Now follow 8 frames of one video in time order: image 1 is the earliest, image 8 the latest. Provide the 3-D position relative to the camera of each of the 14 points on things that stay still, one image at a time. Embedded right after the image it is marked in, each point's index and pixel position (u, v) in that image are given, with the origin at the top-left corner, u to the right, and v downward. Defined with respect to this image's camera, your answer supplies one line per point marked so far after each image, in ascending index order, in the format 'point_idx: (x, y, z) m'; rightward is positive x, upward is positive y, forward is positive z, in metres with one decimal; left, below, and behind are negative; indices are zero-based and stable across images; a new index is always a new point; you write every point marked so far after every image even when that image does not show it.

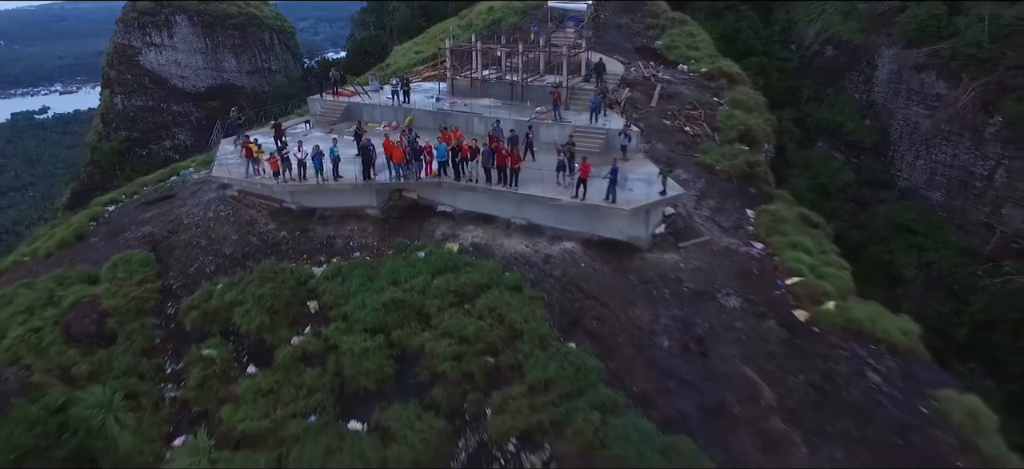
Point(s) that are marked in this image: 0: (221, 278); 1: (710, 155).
0: (-3.5, -0.4, +8.0) m
1: (+2.9, +1.3, +10.0) m
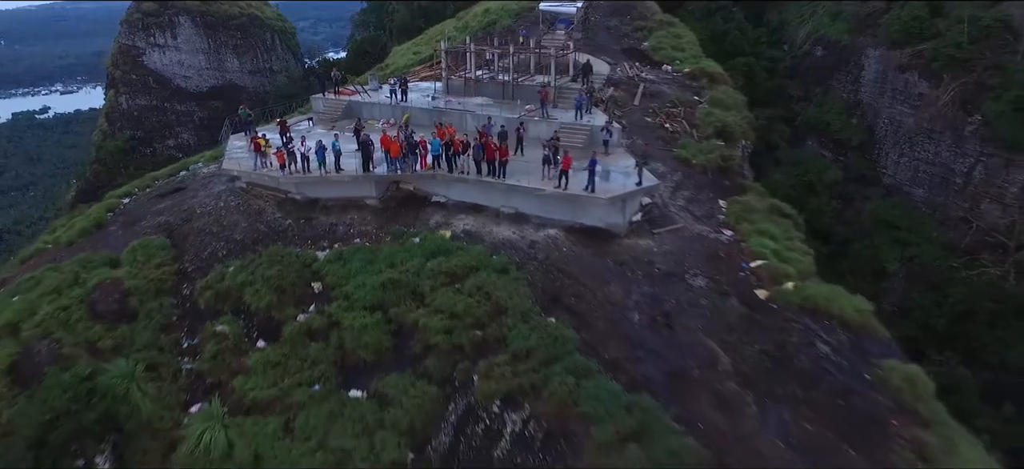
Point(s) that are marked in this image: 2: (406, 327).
0: (-3.6, -0.3, +8.6) m
1: (+2.7, +1.4, +10.6) m
2: (-1.2, -1.0, +7.4) m
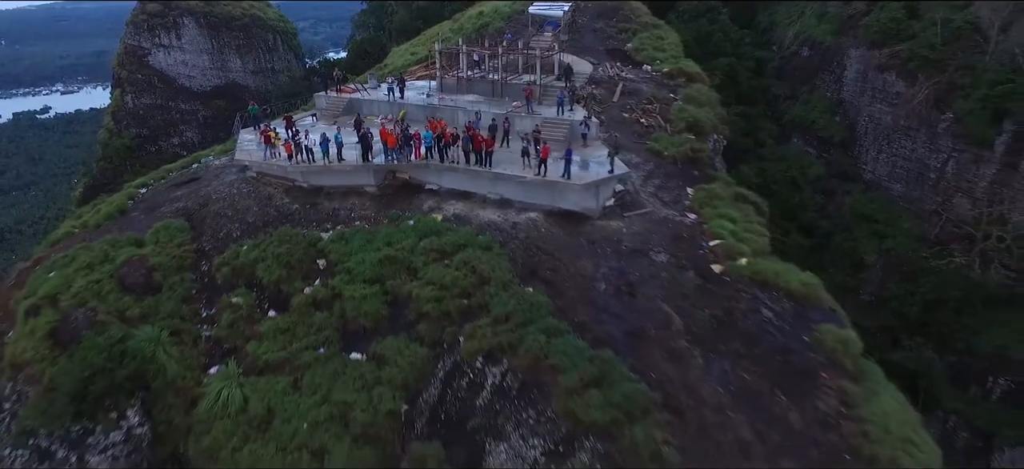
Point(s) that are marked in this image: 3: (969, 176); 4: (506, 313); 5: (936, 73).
0: (-3.8, 0.0, +9.5) m
1: (+2.5, +1.7, +11.5) m
2: (-1.4, -0.8, +8.3) m
3: (+13.3, +1.7, +18.8) m
4: (-0.1, -0.9, +7.6) m
5: (+13.0, +4.9, +19.9) m
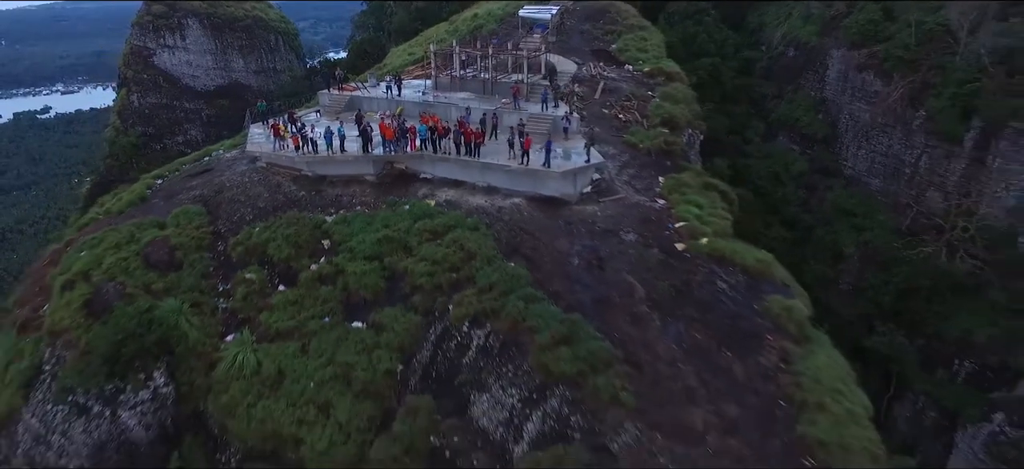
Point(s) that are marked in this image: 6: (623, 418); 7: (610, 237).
0: (-4.1, +0.2, +10.4) m
1: (+2.3, +1.9, +12.4) m
2: (-1.6, -0.5, +9.2) m
3: (+13.1, +1.9, +19.7) m
4: (-0.3, -0.6, +8.5) m
5: (+12.8, +5.2, +20.9) m
6: (+1.1, -1.8, +6.8) m
7: (+1.4, 0.0, +9.5) m
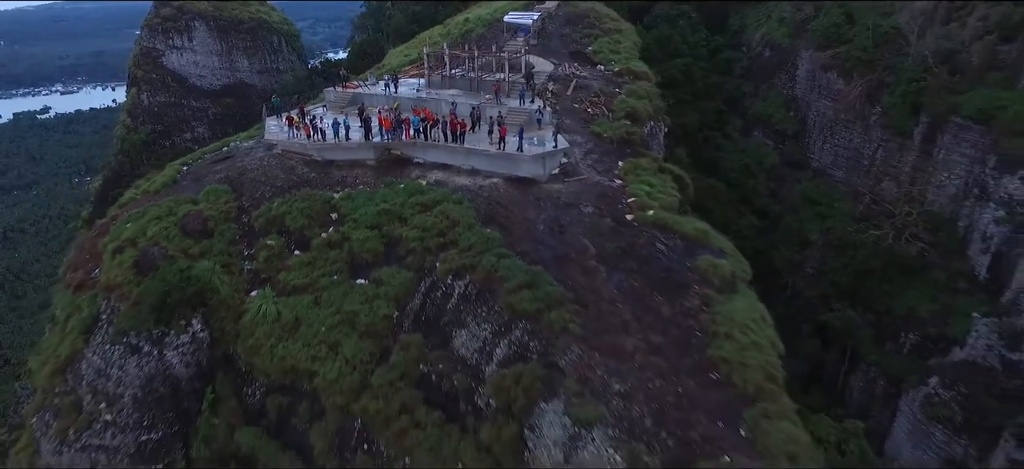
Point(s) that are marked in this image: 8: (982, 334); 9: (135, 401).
0: (-4.4, +0.6, +12.2) m
1: (+2.0, +2.4, +14.2) m
2: (-2.0, -0.1, +10.9) m
3: (+12.7, +2.4, +21.5) m
4: (-0.6, -0.2, +10.3) m
5: (+12.4, +5.6, +22.6) m
6: (+0.8, -1.4, +8.5) m
7: (+1.1, +0.4, +11.3) m
8: (+11.8, -2.5, +16.3) m
9: (-5.7, -2.5, +9.8) m
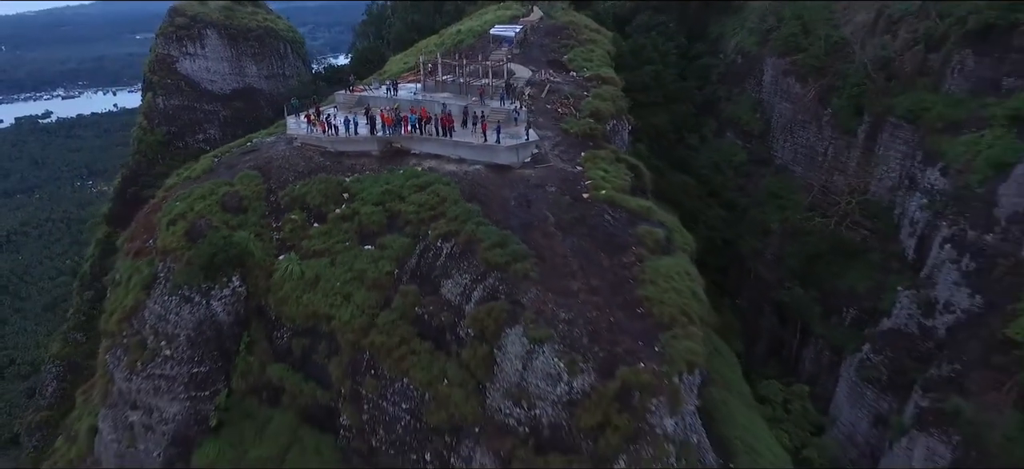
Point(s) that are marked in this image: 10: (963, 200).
0: (-4.9, +1.1, +14.6) m
1: (+1.5, +2.8, +16.7) m
2: (-2.4, +0.4, +13.4) m
3: (+12.2, +2.8, +24.0) m
4: (-1.1, +0.3, +12.7) m
5: (+11.9, +6.1, +25.2) m
6: (+0.3, -0.9, +11.0) m
7: (+0.6, +0.9, +13.8) m
8: (+11.3, -2.0, +18.8) m
9: (-6.1, -2.0, +12.3) m
10: (+12.4, +1.0, +17.8) m
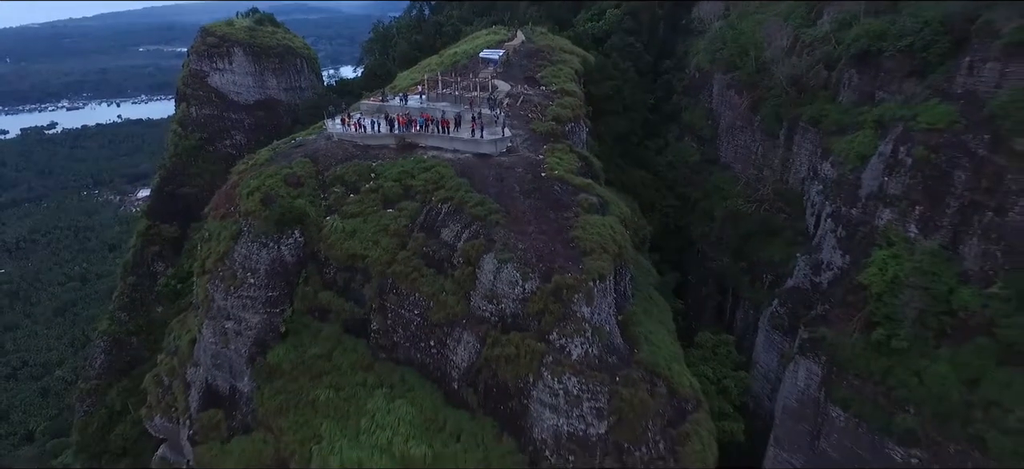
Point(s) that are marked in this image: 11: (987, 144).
0: (-5.4, +2.0, +20.0) m
1: (+0.9, +3.7, +22.1) m
2: (-3.0, +1.3, +18.8) m
3: (+11.6, +3.6, +29.5) m
4: (-1.7, +1.2, +18.1) m
5: (+11.3, +6.8, +30.7) m
6: (-0.2, +0.1, +16.4) m
7: (0.0, +1.8, +19.2) m
8: (+10.7, -1.2, +24.1) m
9: (-6.7, -1.0, +17.7) m
10: (+11.8, +1.8, +23.2) m
11: (+13.8, +2.6, +18.9) m
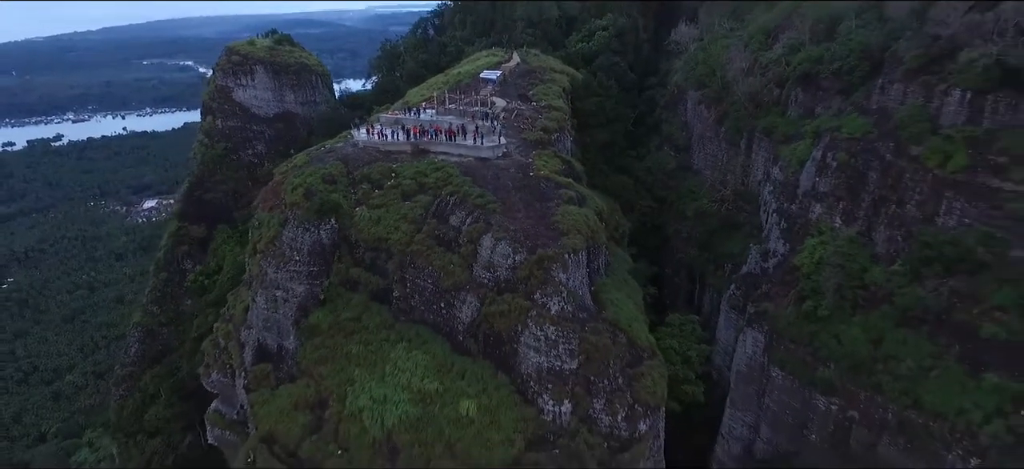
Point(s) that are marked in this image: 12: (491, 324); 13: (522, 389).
0: (-5.6, +2.4, +24.4) m
1: (+0.7, +4.0, +26.5) m
2: (-3.2, +1.7, +23.1) m
3: (+11.4, +3.7, +33.8) m
4: (-1.8, +1.7, +22.5) m
5: (+11.1, +6.9, +35.1) m
6: (-0.4, +0.5, +20.7) m
7: (-0.2, +2.2, +23.5) m
8: (+10.5, -0.9, +28.4) m
9: (-6.9, -0.6, +21.9) m
10: (+11.6, +2.1, +27.6) m
11: (+13.6, +3.0, +23.2) m
12: (-0.6, -2.6, +19.2) m
13: (+0.3, -4.5, +18.7) m
